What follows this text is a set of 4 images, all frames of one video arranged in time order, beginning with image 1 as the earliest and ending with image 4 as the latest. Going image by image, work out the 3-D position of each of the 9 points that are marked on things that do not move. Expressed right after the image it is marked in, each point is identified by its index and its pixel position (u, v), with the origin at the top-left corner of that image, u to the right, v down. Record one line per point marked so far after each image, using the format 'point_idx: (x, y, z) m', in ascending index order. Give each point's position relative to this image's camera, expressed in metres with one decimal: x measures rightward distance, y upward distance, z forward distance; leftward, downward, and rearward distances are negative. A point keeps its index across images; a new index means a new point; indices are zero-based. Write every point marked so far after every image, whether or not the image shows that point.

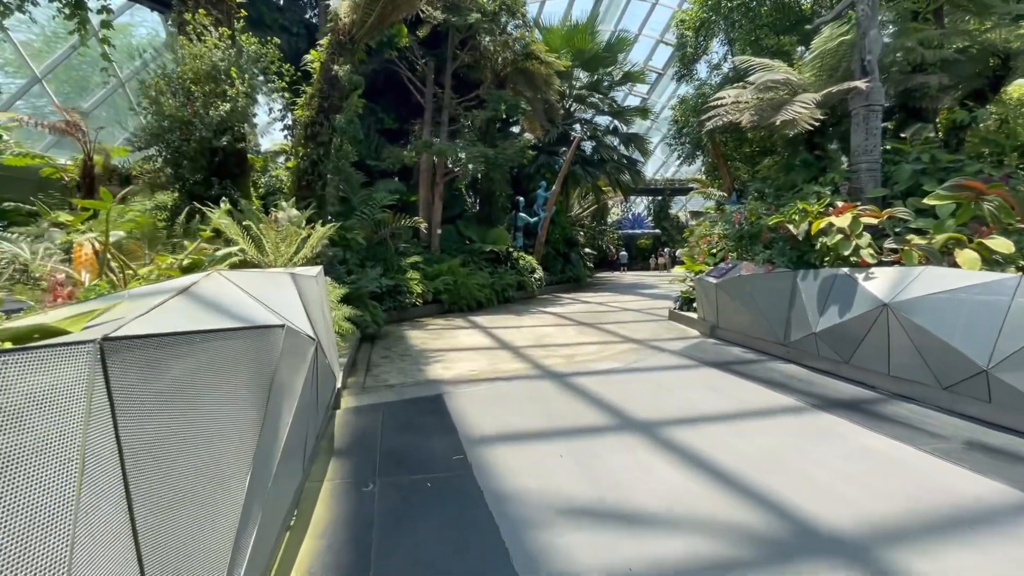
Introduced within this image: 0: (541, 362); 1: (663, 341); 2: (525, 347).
0: (+0.3, -0.7, +4.8) m
1: (+1.9, -0.7, +6.1) m
2: (+0.2, -0.7, +5.5) m
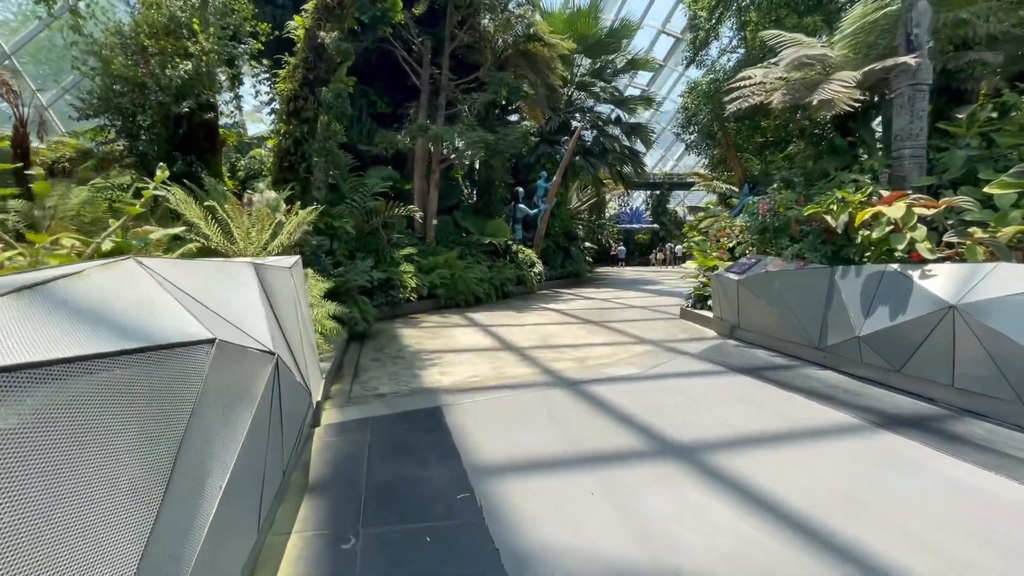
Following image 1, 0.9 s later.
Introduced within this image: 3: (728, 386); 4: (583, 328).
0: (+0.3, -0.7, +4.3) m
1: (+1.9, -0.6, +5.6) m
2: (+0.2, -0.6, +5.0) m
3: (+1.7, -0.8, +3.8) m
4: (+0.9, -0.5, +6.2) m
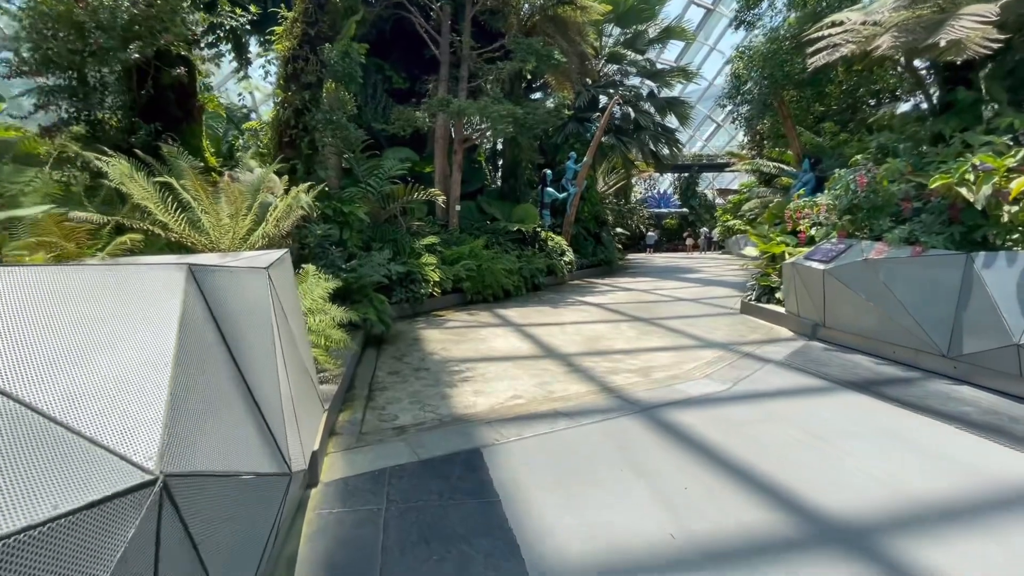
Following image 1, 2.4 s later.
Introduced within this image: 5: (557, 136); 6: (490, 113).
0: (+0.7, -0.7, +3.5) m
1: (+2.3, -0.5, +4.7) m
2: (+0.6, -0.6, +4.2) m
3: (+2.0, -0.7, +2.9) m
4: (+1.3, -0.4, +5.3) m
5: (+1.1, +3.9, +12.3) m
6: (-0.3, +2.6, +7.2) m
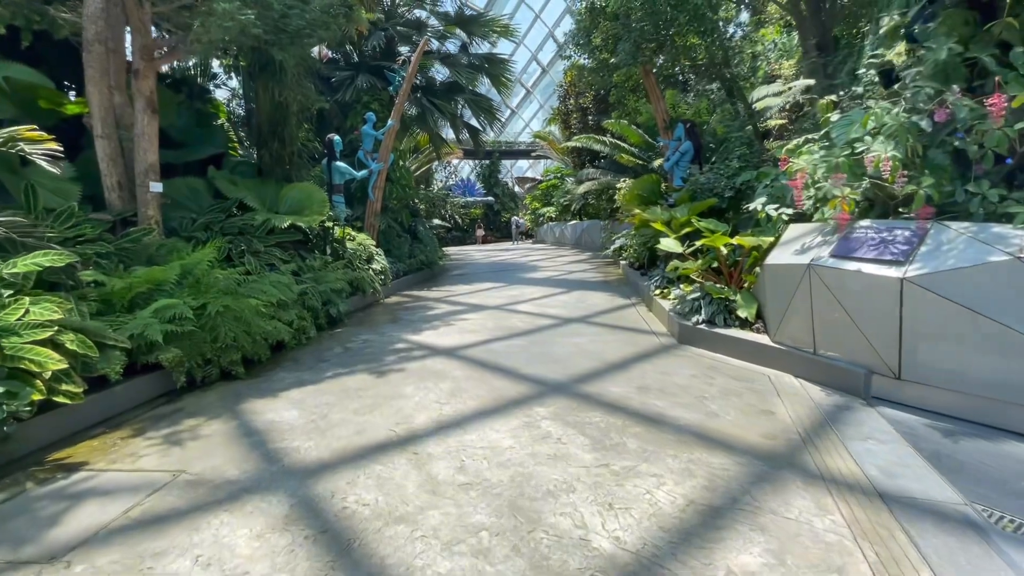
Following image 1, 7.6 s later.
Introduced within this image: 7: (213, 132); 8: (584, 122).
0: (+0.5, -1.0, +0.5) m
1: (+1.5, -0.7, +2.3) m
2: (+0.1, -0.9, +1.1) m
3: (+1.9, -0.9, +0.6) m
4: (+0.3, -0.7, +2.5) m
5: (-3.0, +3.5, +8.6) m
6: (-2.2, +2.2, +3.4) m
7: (-3.7, +1.9, +5.9) m
8: (+1.9, +4.3, +12.6) m
